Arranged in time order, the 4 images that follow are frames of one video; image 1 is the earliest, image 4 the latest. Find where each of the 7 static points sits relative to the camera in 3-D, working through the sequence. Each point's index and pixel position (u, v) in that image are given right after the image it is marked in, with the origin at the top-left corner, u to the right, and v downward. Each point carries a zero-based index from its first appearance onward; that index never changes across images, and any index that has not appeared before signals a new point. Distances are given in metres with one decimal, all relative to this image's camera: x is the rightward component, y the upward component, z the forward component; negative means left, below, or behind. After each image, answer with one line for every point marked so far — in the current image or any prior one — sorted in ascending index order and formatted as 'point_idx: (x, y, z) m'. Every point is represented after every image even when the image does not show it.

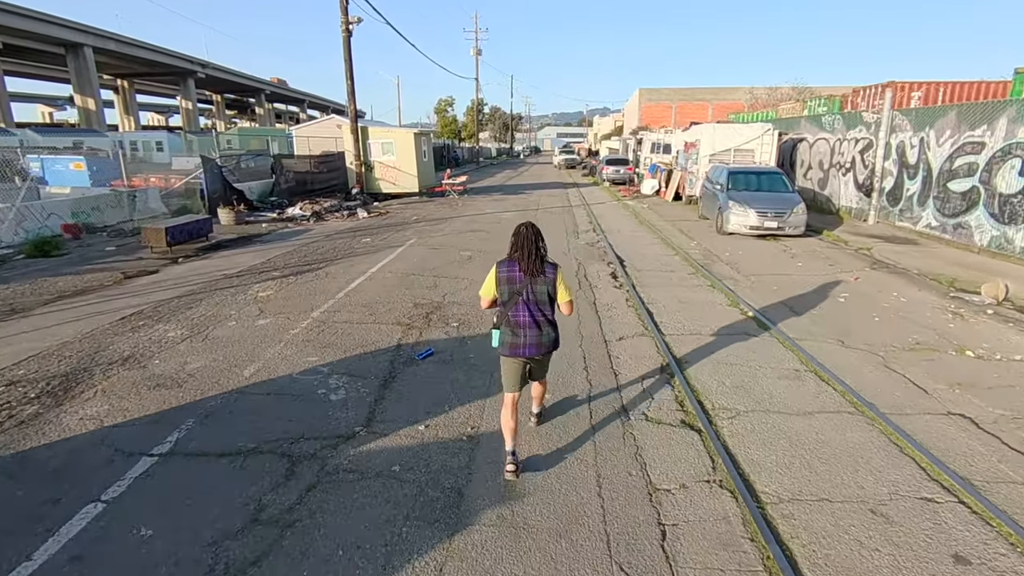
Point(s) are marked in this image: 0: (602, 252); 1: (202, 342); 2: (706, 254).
0: (+1.8, +0.7, +11.1) m
1: (-3.3, -0.6, +6.0) m
2: (+3.9, +0.7, +11.1) m
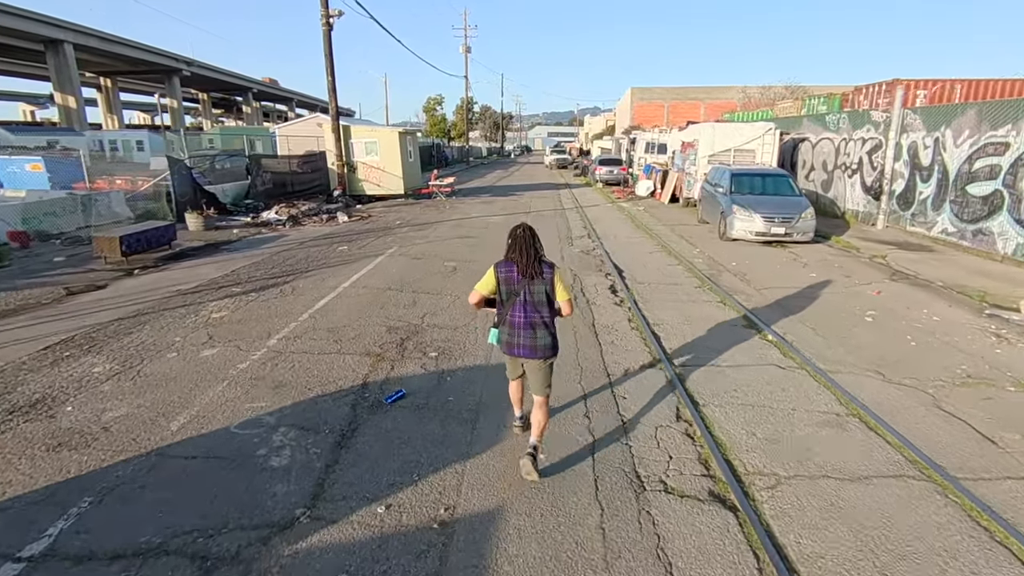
0: (+1.6, +0.5, +10.2) m
1: (-3.5, -0.8, +5.0) m
2: (+3.7, +0.5, +10.3) m
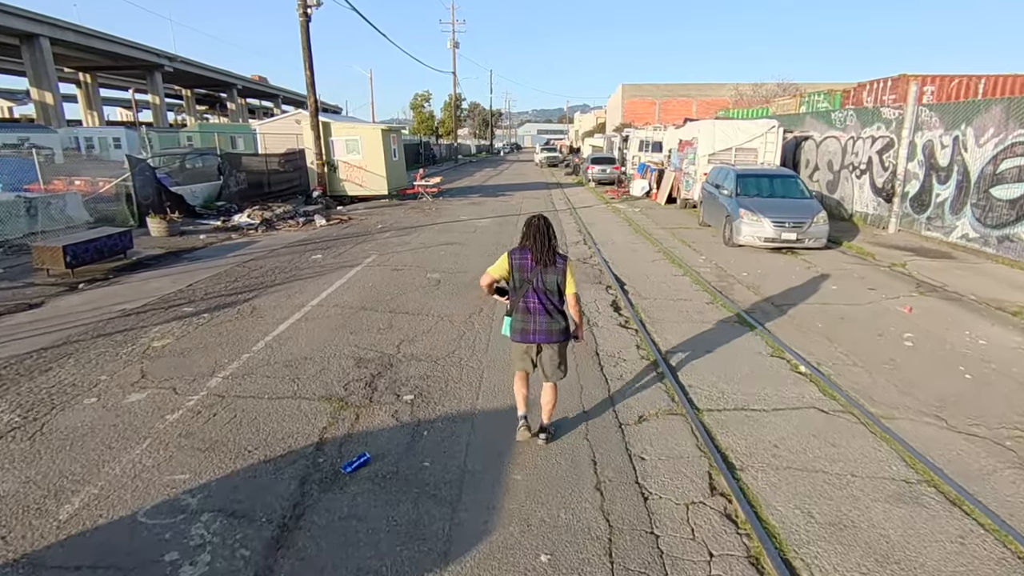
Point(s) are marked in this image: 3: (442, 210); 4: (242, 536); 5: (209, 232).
0: (+1.4, +0.3, +9.3) m
1: (-3.5, -1.1, +4.0) m
2: (+3.5, +0.3, +9.4) m
3: (-2.2, +2.4, +17.1) m
4: (-1.5, -1.4, +3.0) m
5: (-7.4, +1.4, +13.4) m
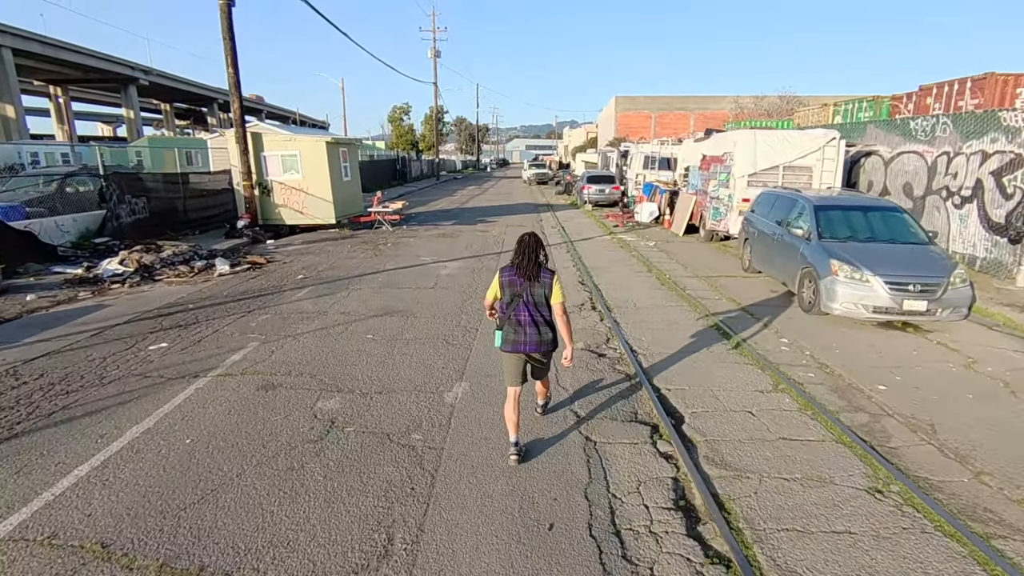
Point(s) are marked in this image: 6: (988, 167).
0: (+1.1, -0.9, +5.4) m
1: (-3.8, -2.2, 0.0) m
2: (+3.2, -0.9, +5.5) m
3: (-2.7, +1.0, +13.1) m
4: (-1.7, -2.4, -1.0) m
5: (-7.8, 0.0, +9.3) m
6: (+8.4, +2.1, +9.8) m
